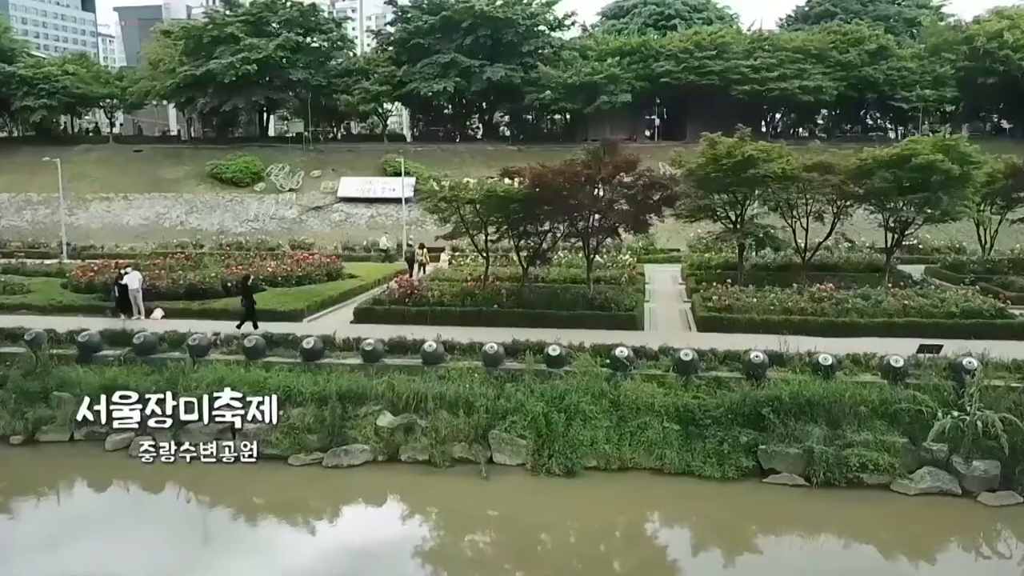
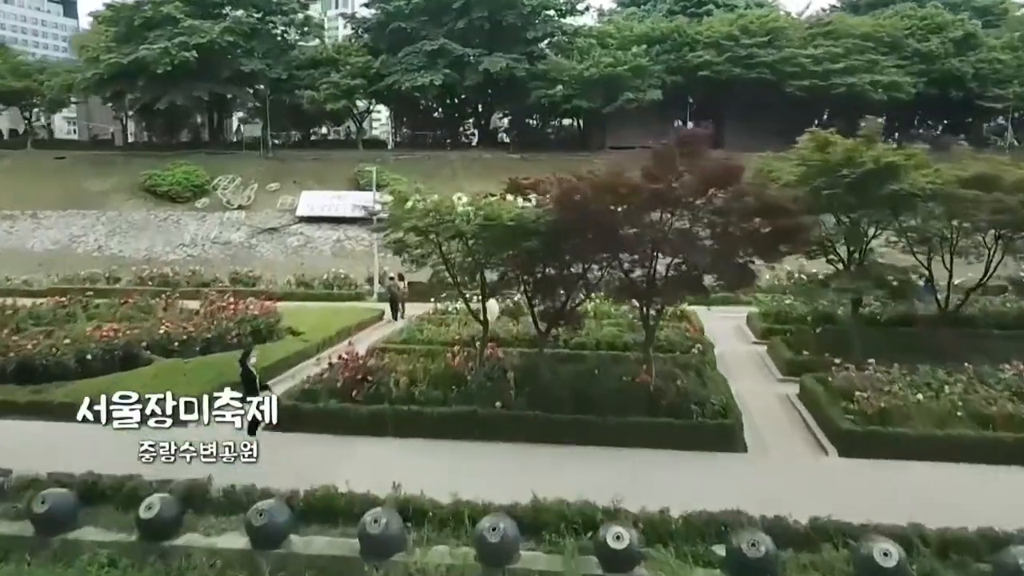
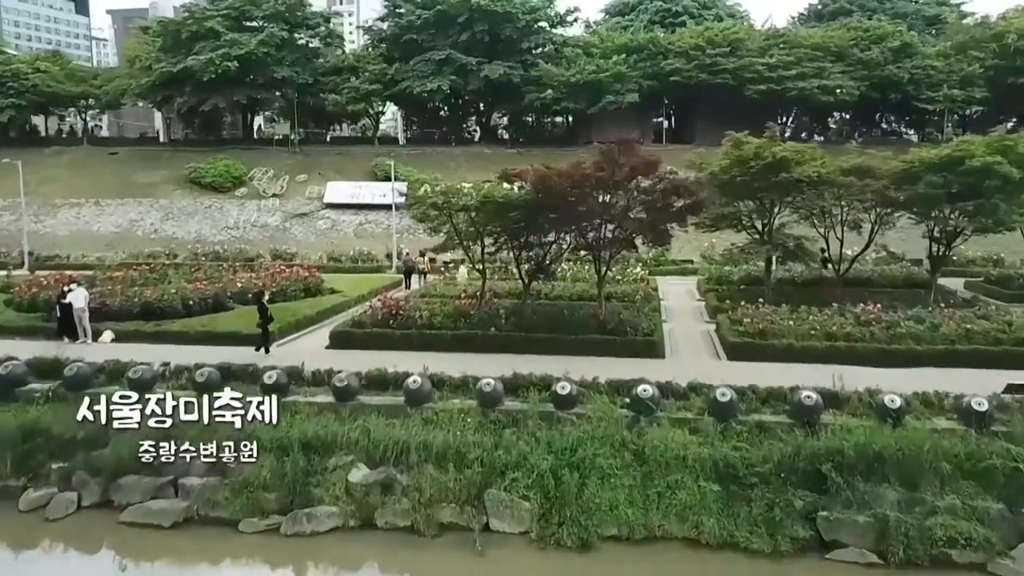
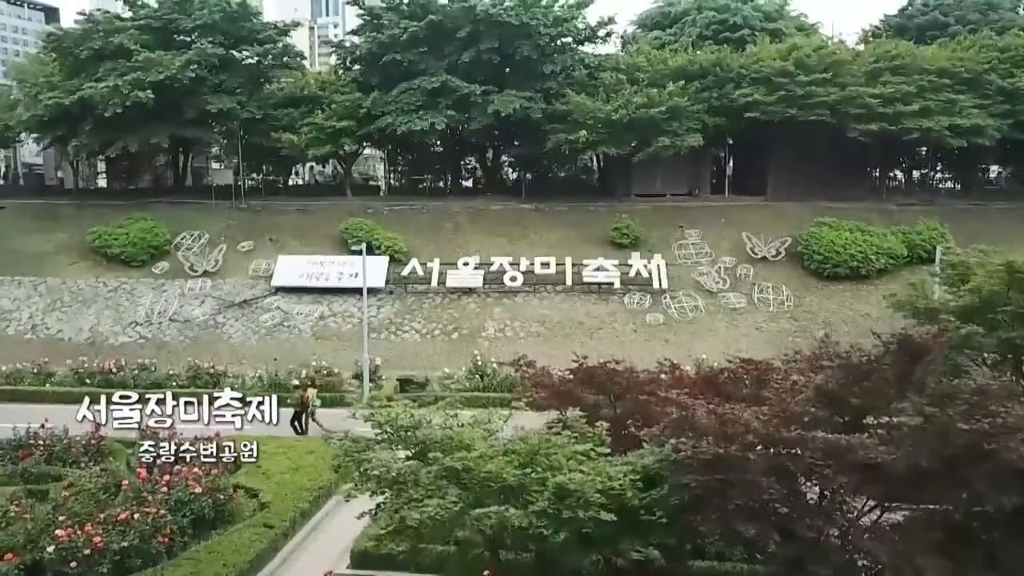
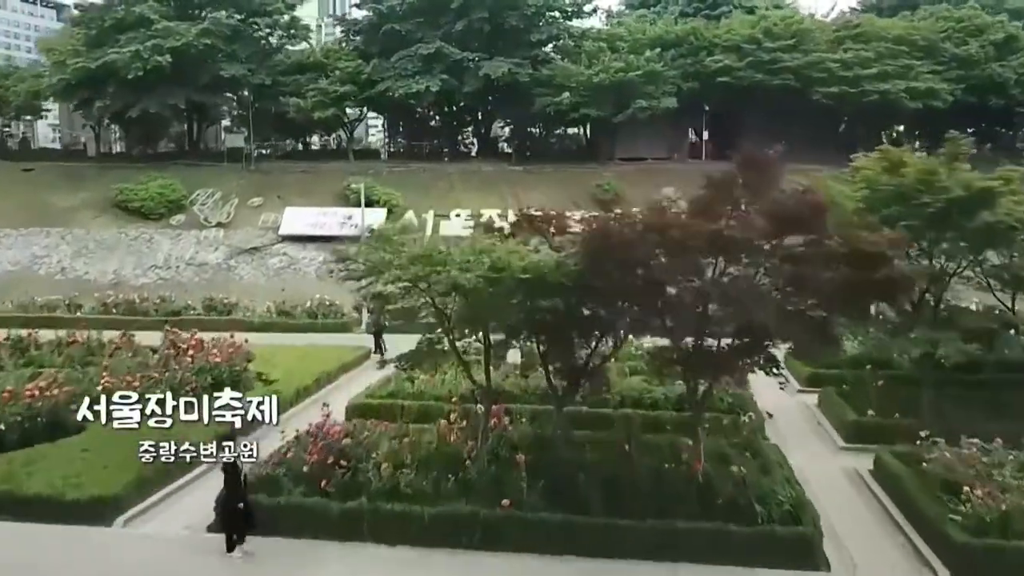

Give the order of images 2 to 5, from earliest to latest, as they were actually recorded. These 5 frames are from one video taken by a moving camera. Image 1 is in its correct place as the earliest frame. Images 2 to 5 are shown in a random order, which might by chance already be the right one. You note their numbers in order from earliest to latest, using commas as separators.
3, 2, 5, 4
